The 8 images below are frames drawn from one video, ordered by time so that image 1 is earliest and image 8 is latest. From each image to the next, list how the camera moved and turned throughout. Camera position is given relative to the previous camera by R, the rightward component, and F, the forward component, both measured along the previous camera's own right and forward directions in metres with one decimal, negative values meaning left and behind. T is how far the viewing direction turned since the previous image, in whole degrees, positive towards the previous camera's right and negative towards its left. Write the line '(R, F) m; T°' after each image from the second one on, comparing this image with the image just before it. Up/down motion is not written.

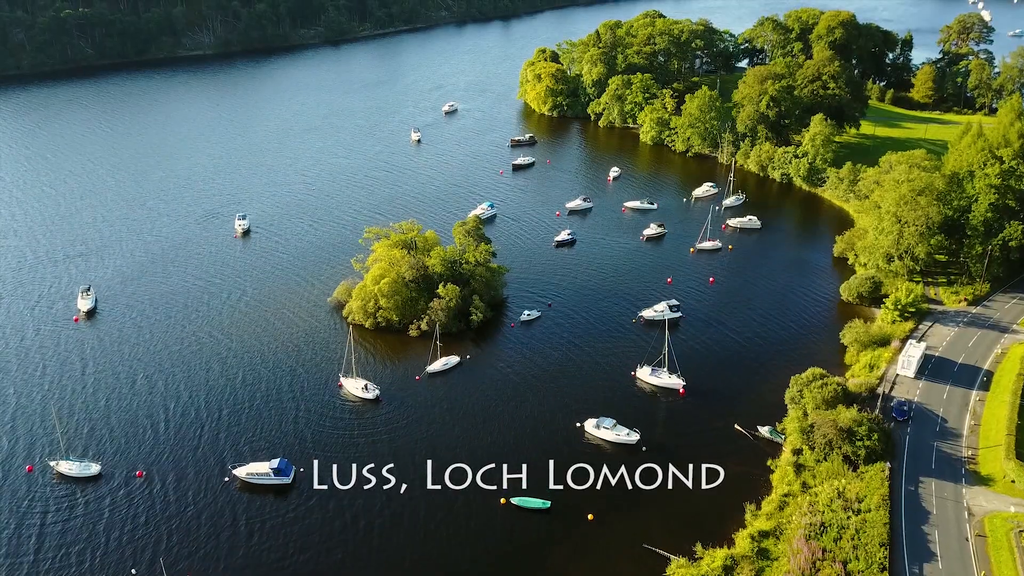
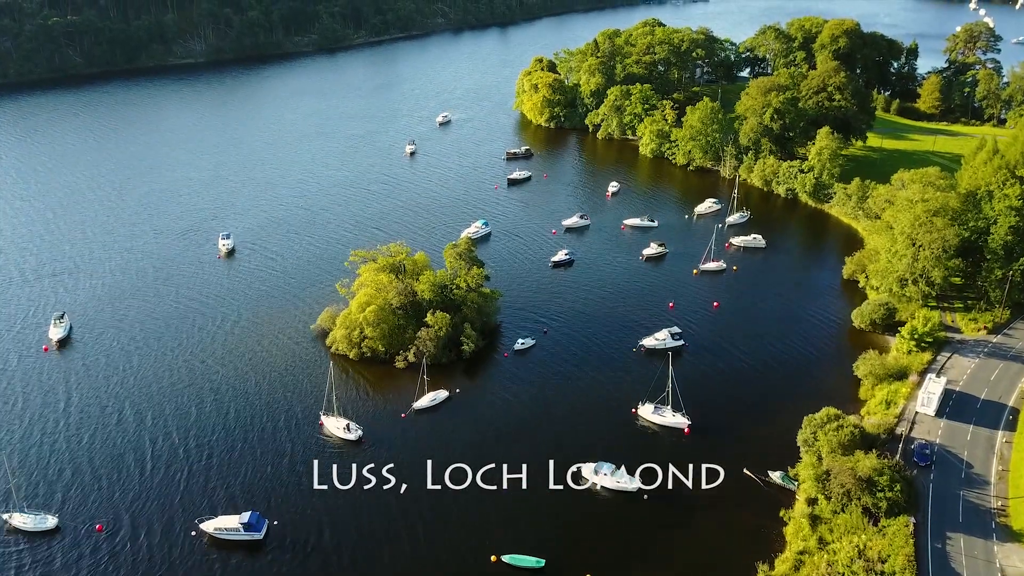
(+0.5, +4.5) m; 0°
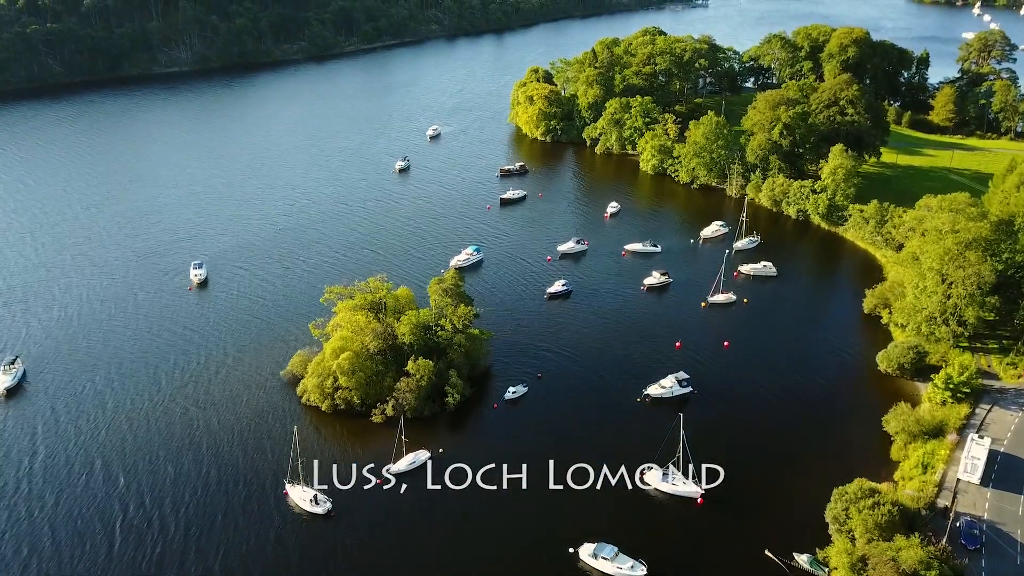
(+0.6, +7.4) m; 0°
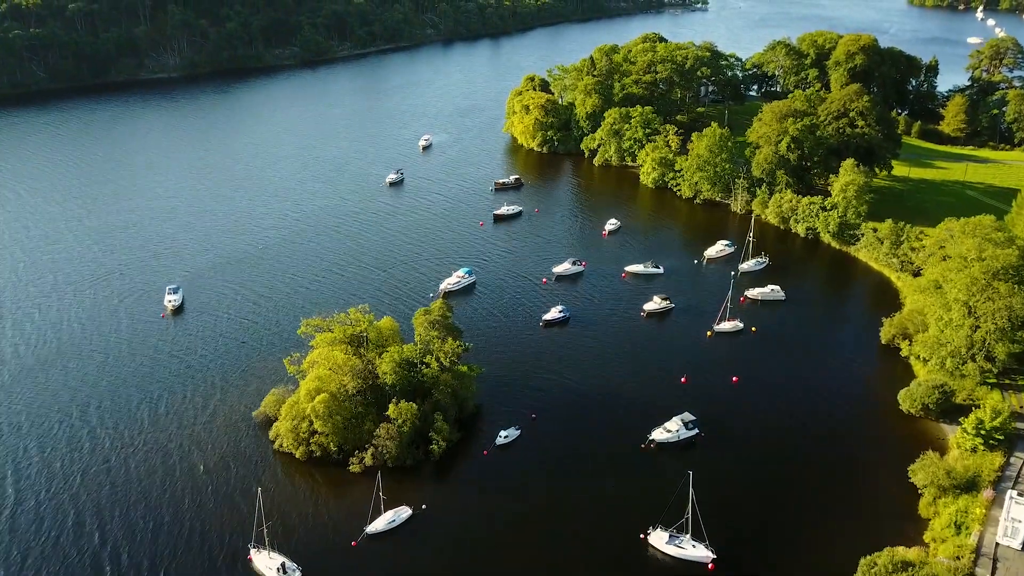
(+0.5, +5.6) m; 0°
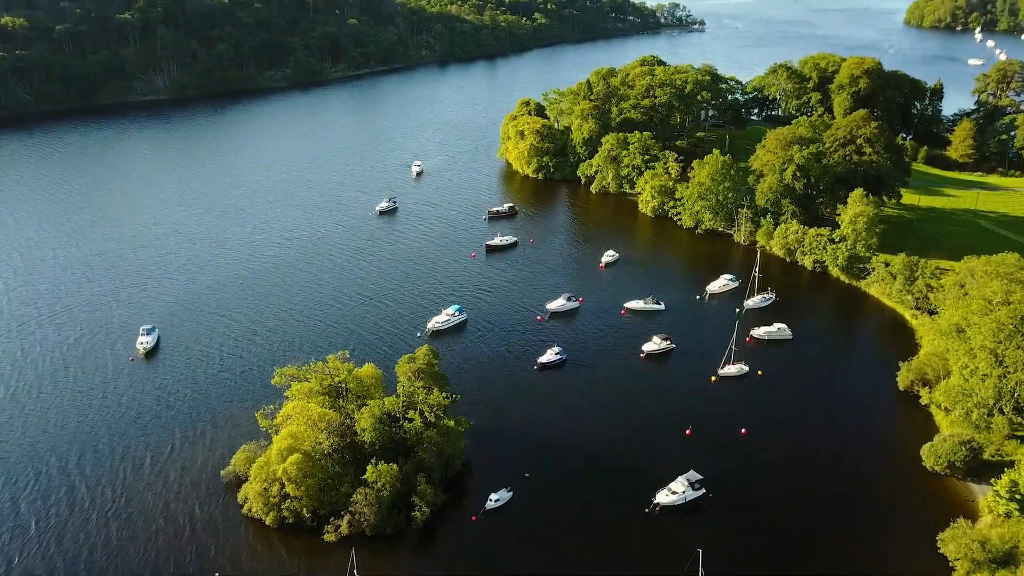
(+0.5, +5.0) m; 0°
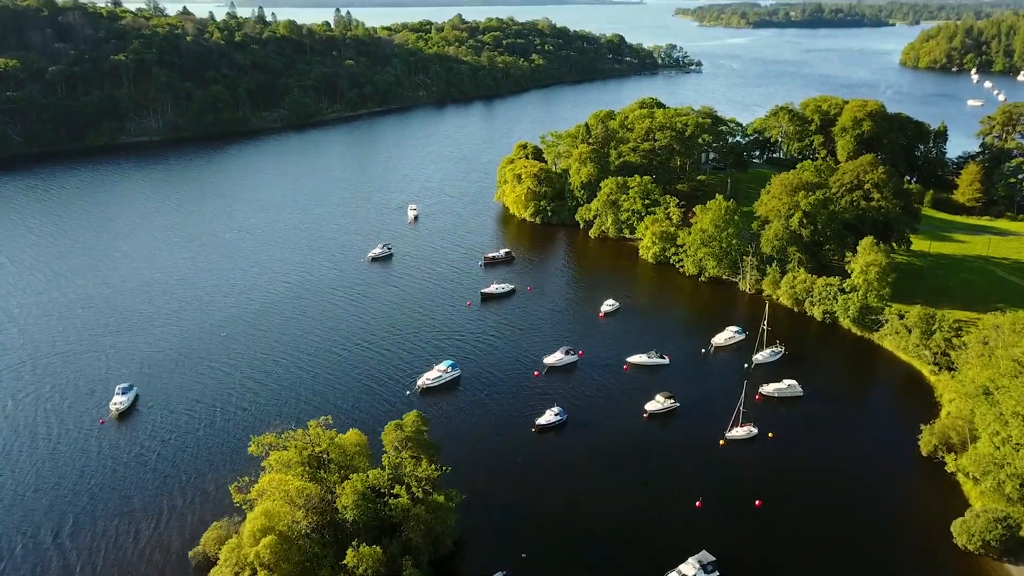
(+0.2, +4.3) m; 0°
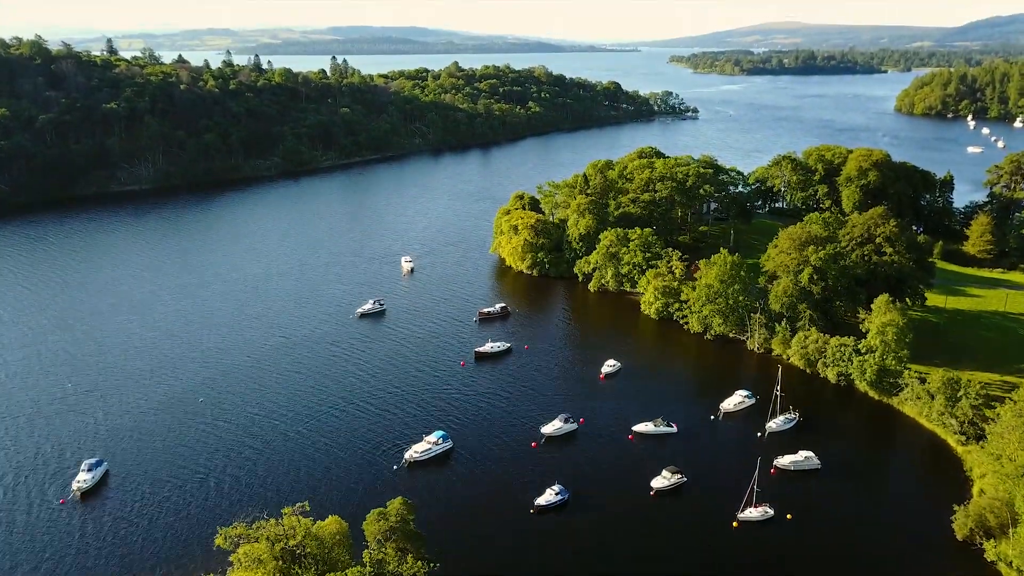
(+0.1, +5.1) m; 0°
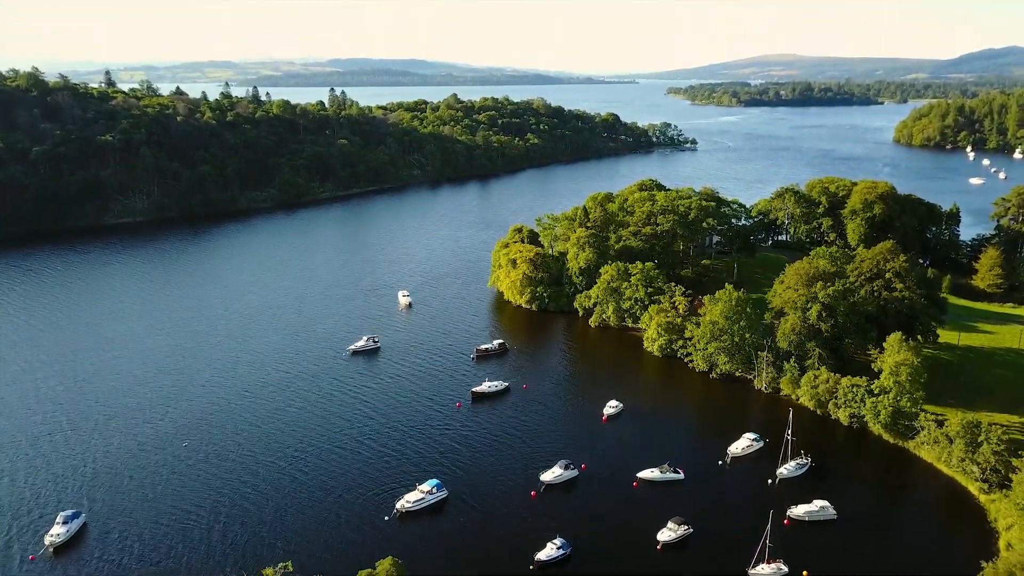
(+0.1, +3.3) m; 0°
